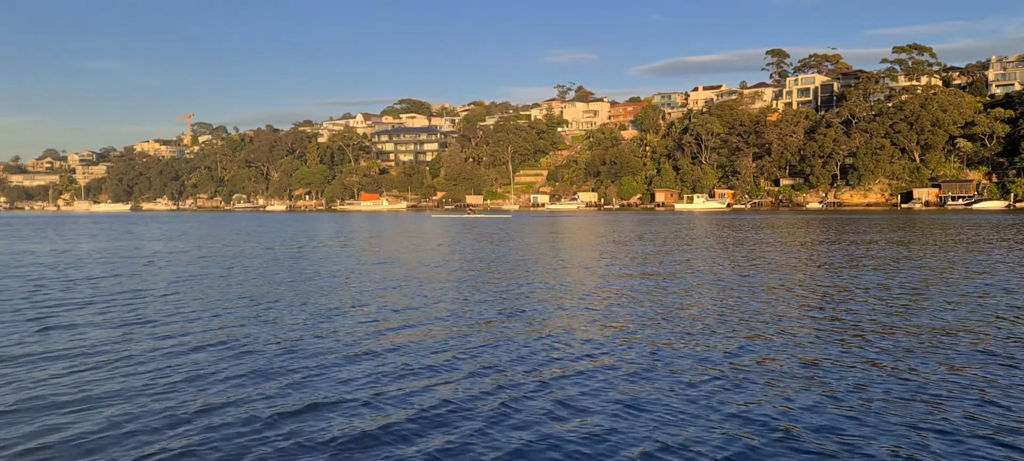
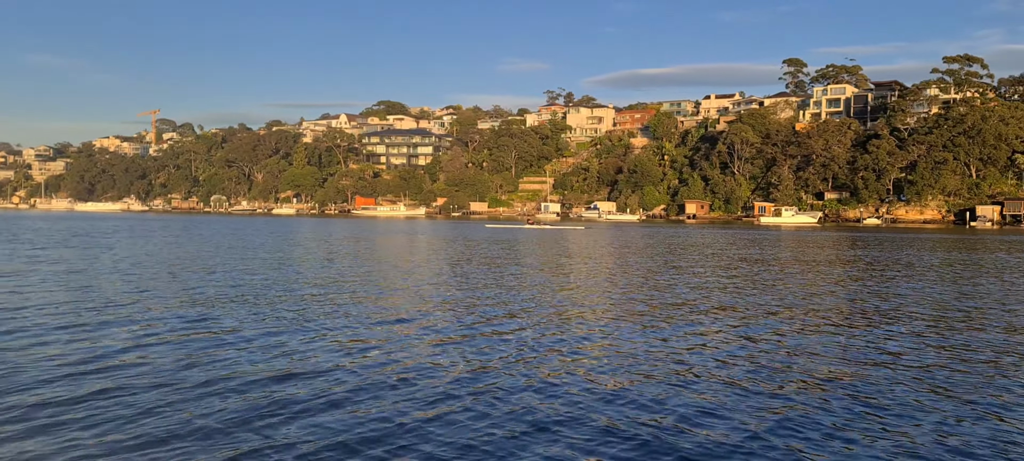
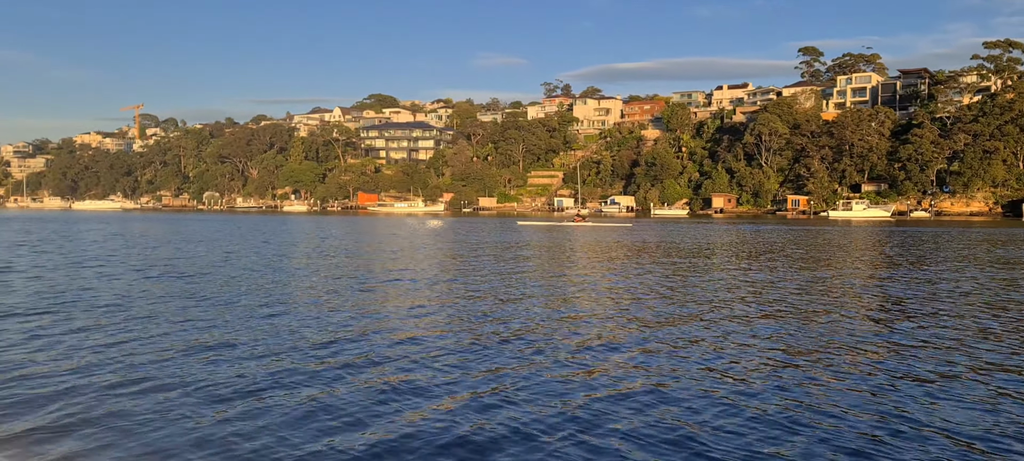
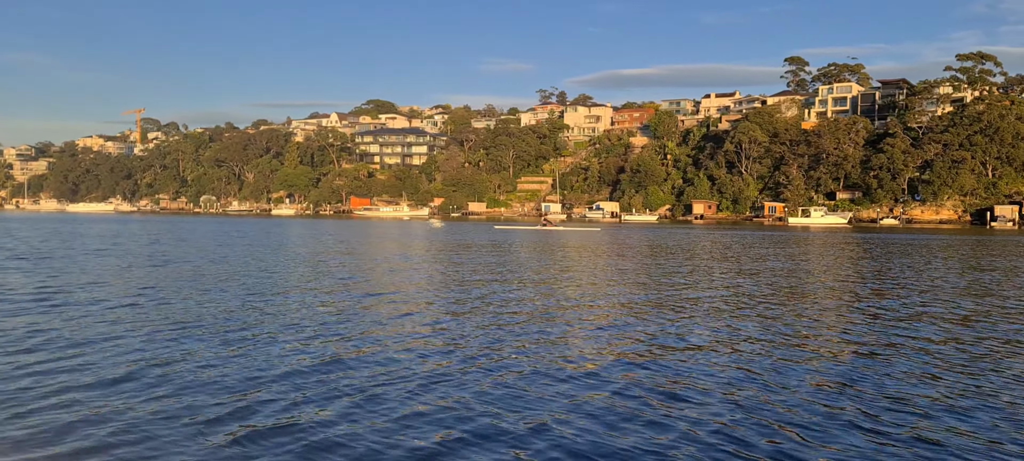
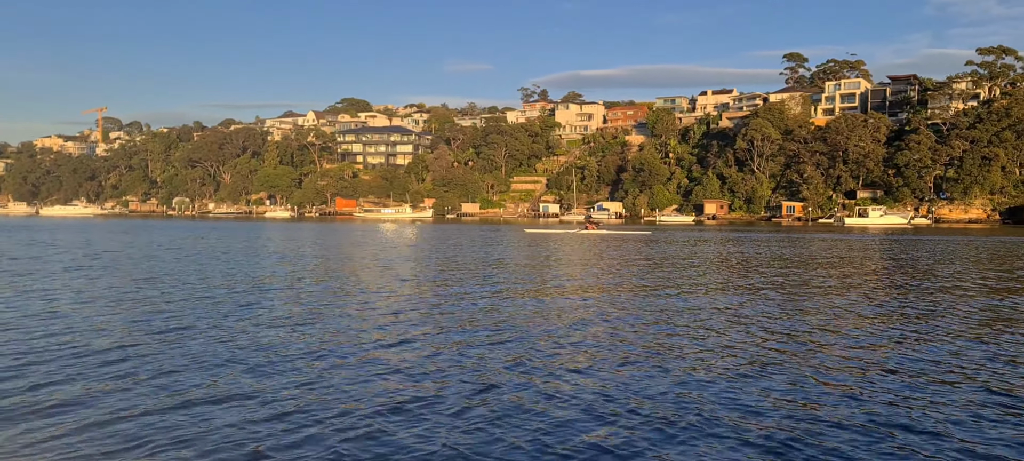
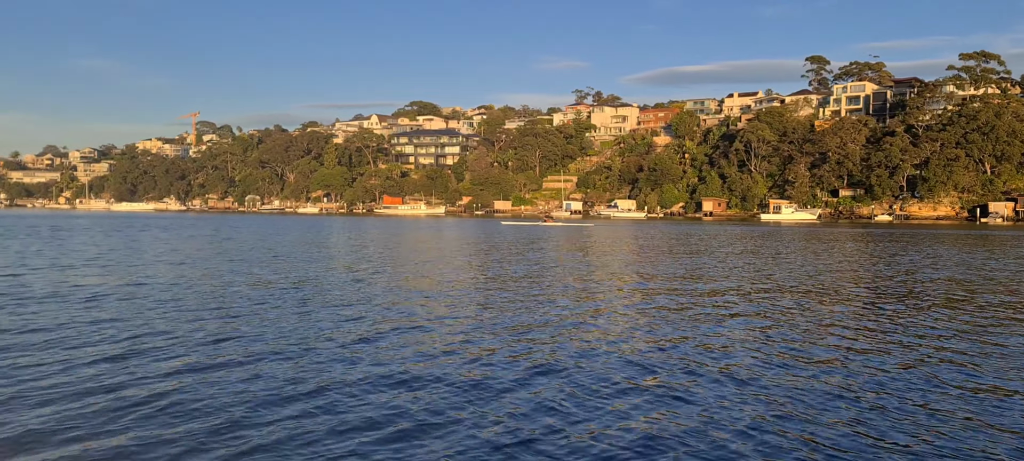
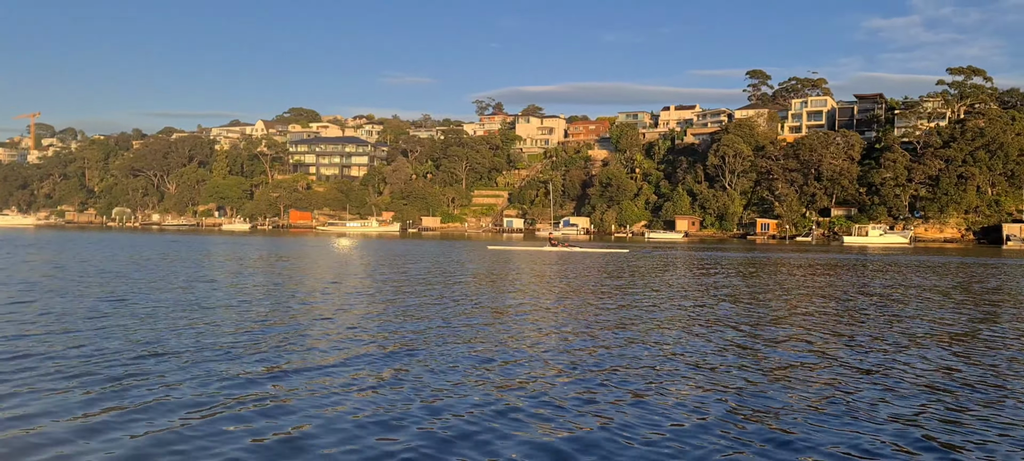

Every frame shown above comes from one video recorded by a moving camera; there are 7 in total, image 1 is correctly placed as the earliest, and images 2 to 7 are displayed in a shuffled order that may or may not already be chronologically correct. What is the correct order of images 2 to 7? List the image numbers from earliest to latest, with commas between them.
6, 2, 4, 3, 5, 7
